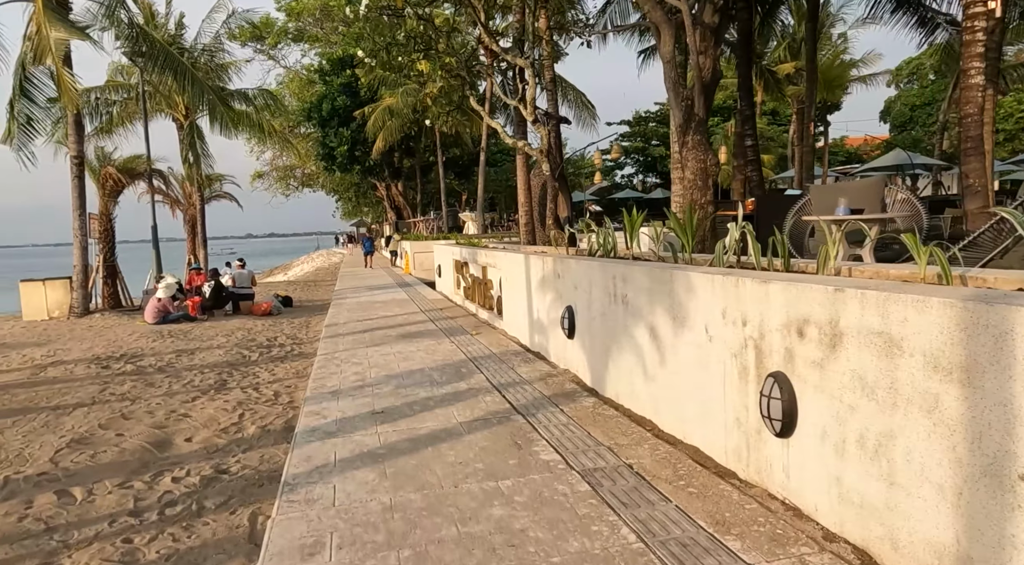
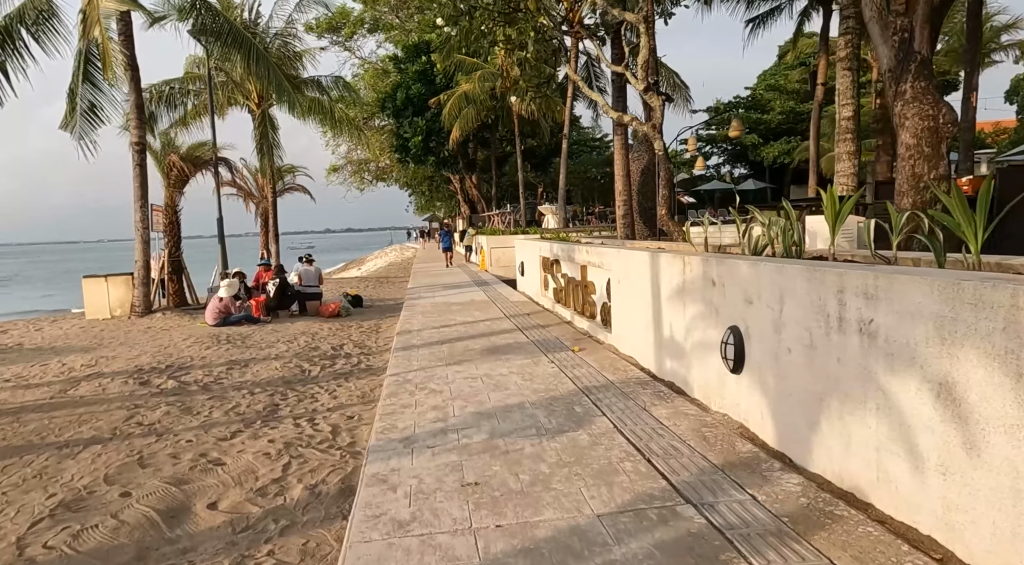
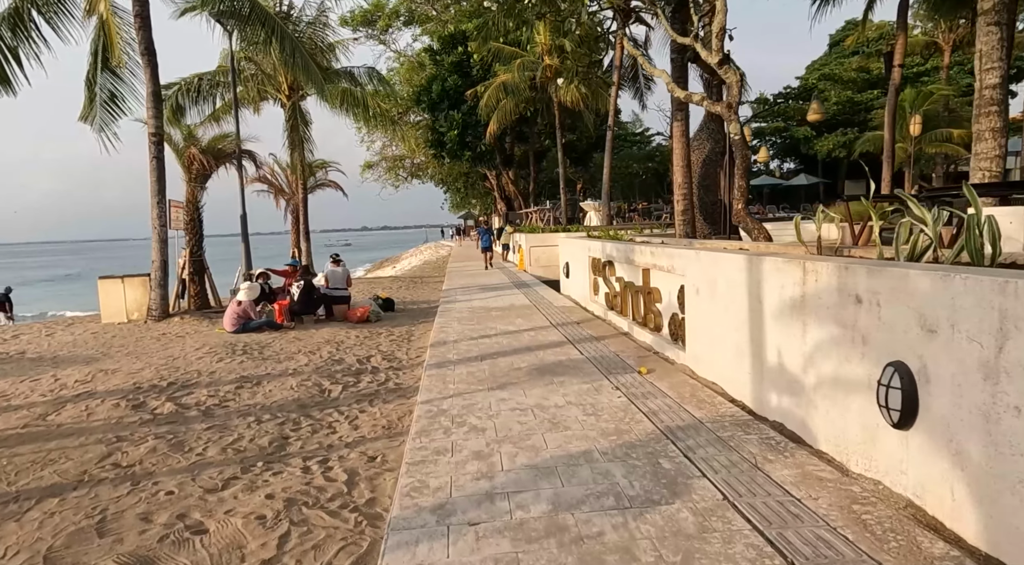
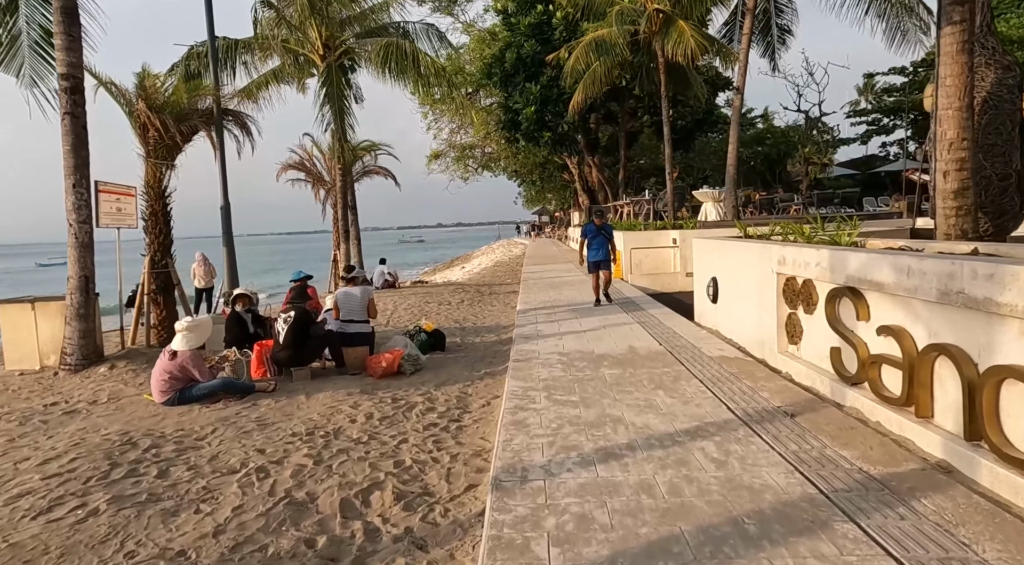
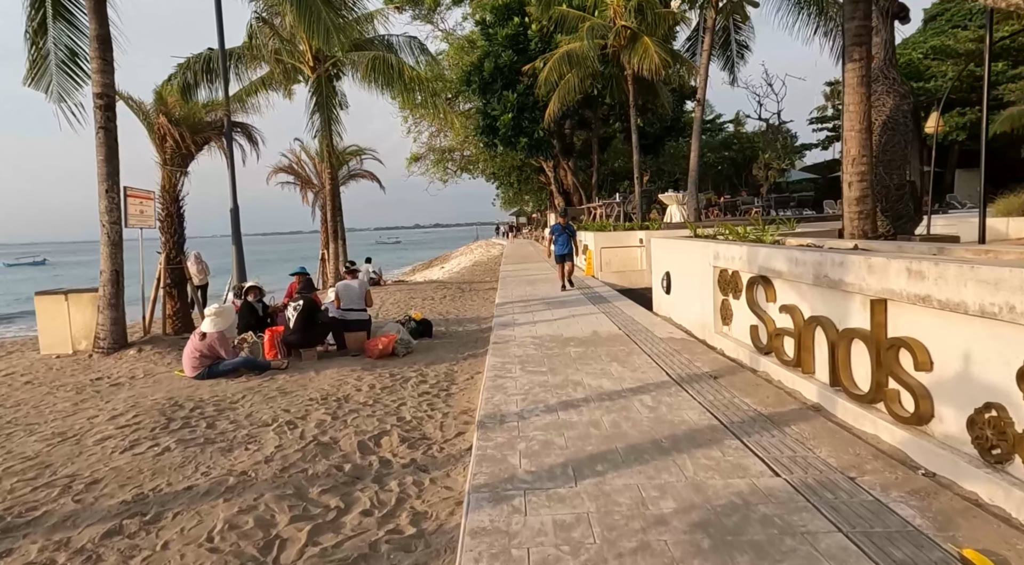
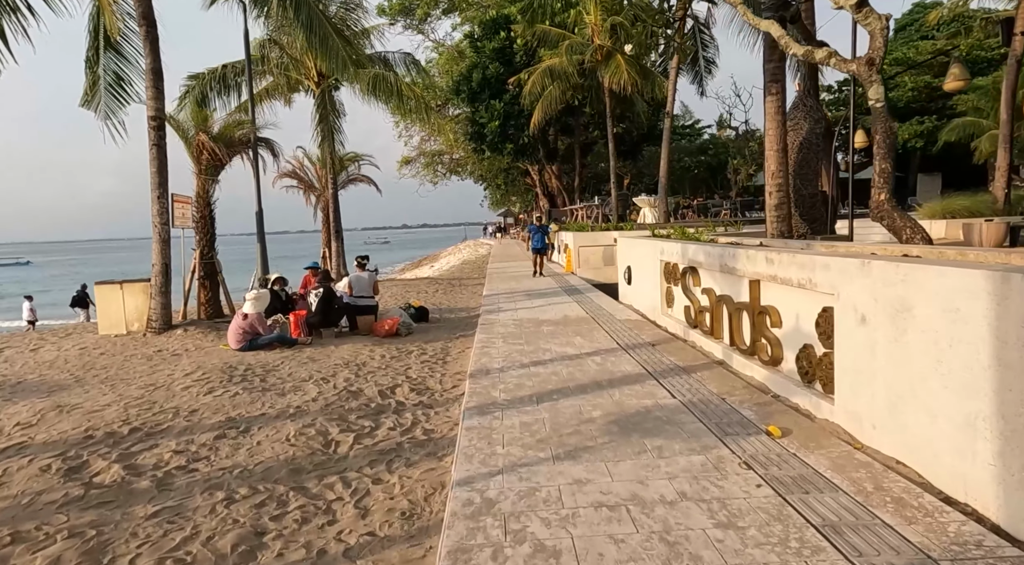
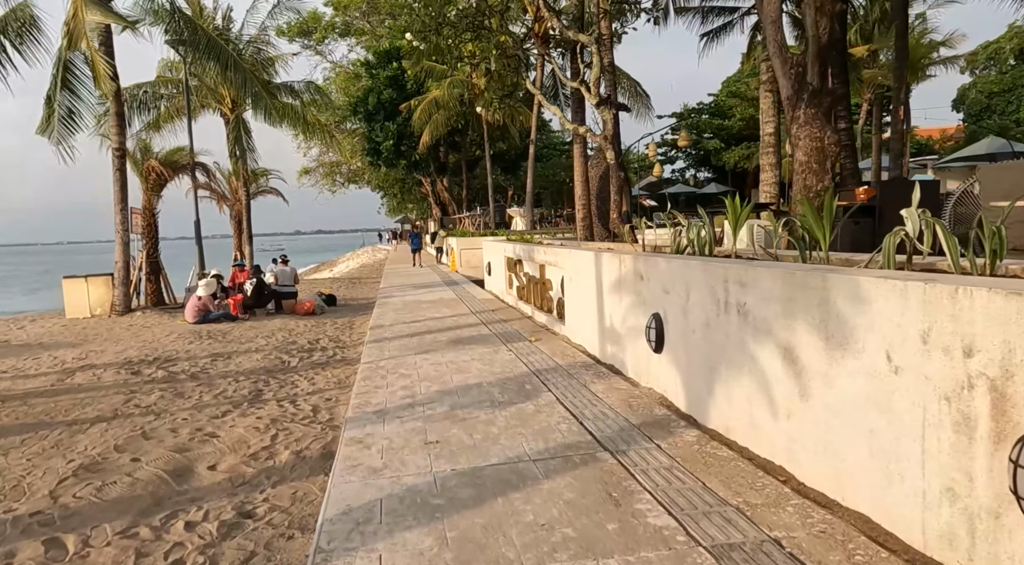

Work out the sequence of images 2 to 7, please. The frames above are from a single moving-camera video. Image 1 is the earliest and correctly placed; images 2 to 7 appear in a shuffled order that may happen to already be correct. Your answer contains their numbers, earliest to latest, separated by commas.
7, 2, 3, 6, 5, 4
